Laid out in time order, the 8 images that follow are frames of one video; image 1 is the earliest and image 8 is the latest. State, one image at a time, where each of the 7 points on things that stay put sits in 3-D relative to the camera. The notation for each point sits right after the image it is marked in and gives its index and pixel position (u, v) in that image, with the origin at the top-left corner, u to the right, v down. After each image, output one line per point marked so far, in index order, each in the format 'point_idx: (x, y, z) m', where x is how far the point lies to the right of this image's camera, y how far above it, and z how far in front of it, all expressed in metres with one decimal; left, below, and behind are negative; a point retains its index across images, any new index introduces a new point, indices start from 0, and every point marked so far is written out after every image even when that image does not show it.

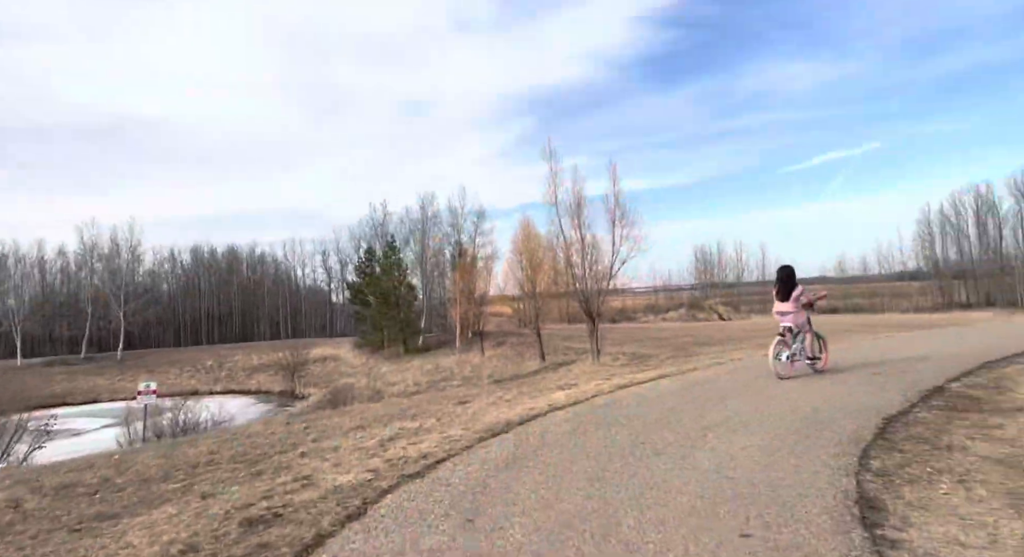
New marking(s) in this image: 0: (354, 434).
0: (-2.3, -2.3, +9.5) m
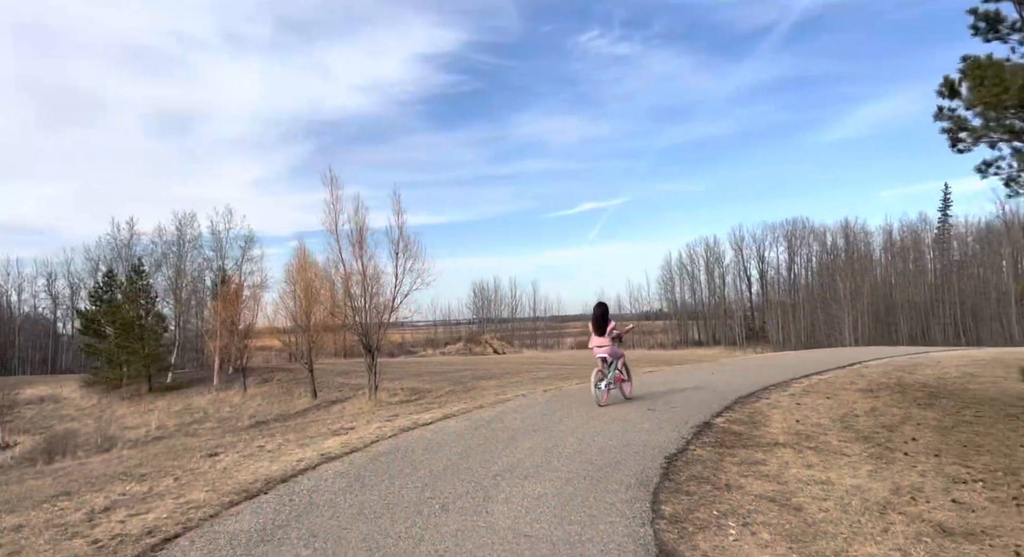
0: (-5.2, -2.6, +7.4) m
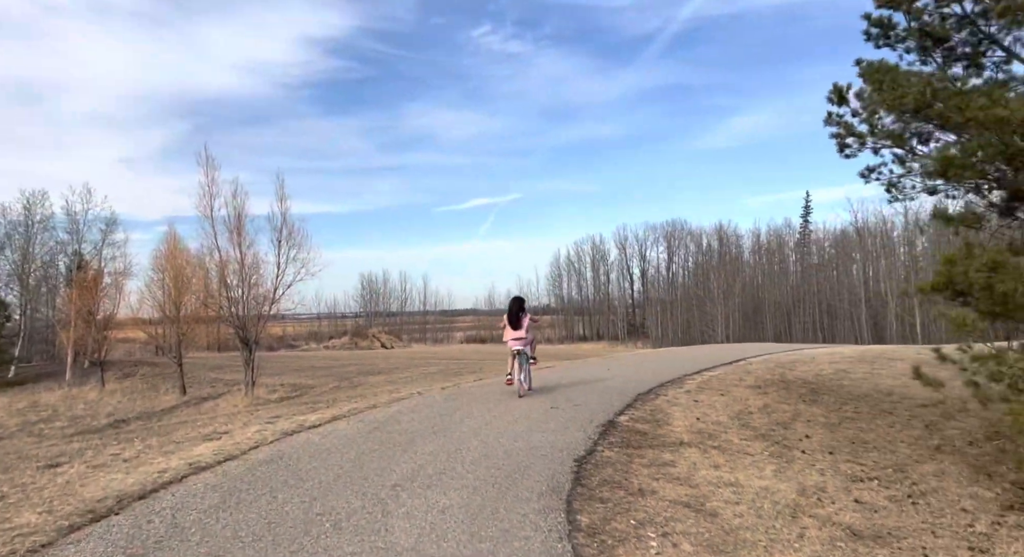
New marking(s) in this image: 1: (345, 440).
0: (-6.2, -2.3, +5.9) m
1: (-1.9, -1.9, +7.5) m
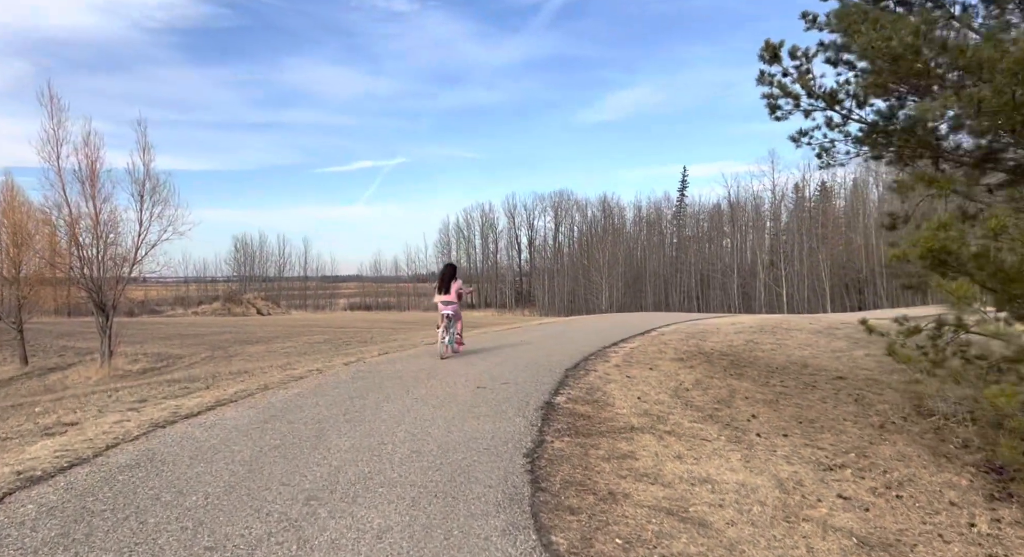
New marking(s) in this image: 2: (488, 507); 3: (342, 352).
0: (-6.5, -1.9, +3.8) m
1: (-2.6, -1.4, +6.1) m
2: (-0.2, -1.5, +4.3) m
3: (-4.3, -1.9, +17.2) m
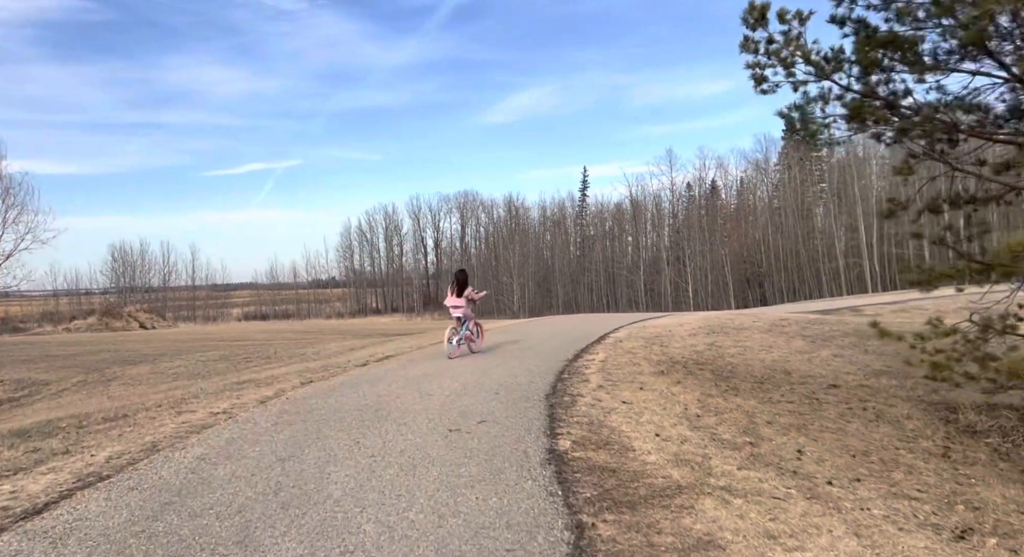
0: (-6.0, -2.2, +1.1) m
1: (-2.4, -1.6, +3.9) m
2: (+0.2, -1.6, +2.5) m
3: (-5.8, -2.2, +14.6) m
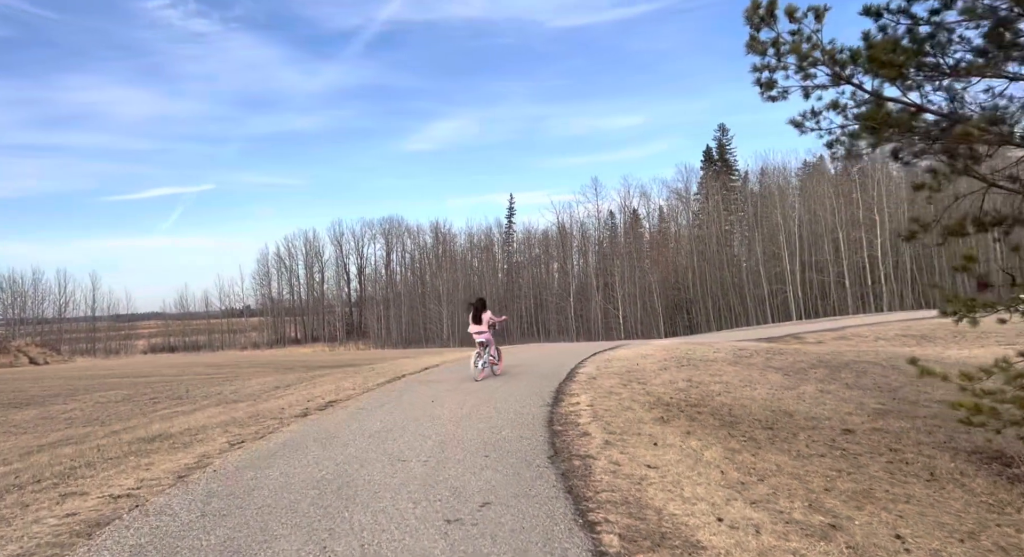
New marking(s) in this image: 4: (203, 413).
0: (-5.2, -2.3, -1.1) m
1: (-2.0, -1.8, +2.1) m
2: (+0.8, -1.7, +1.0) m
3: (-6.5, -2.8, +12.4) m
4: (-7.3, -3.2, +15.4) m
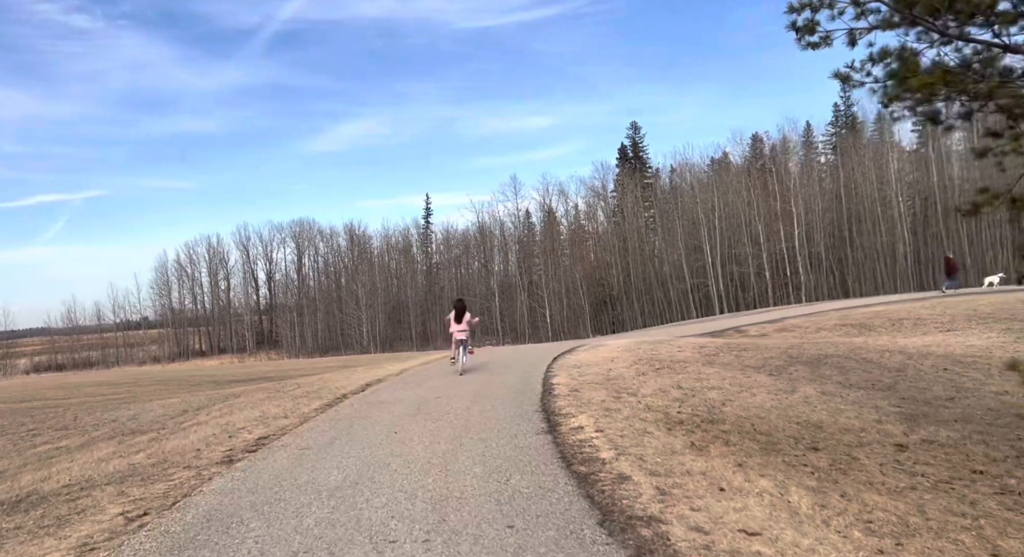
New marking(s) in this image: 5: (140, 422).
0: (-3.9, -2.4, -3.6) m
1: (-1.2, -1.9, 0.0) m
2: (+1.8, -1.7, -0.7) m
3: (-6.9, -3.0, +9.6) m
4: (-8.1, -3.4, +12.5) m
5: (-10.1, -3.9, +17.3) m
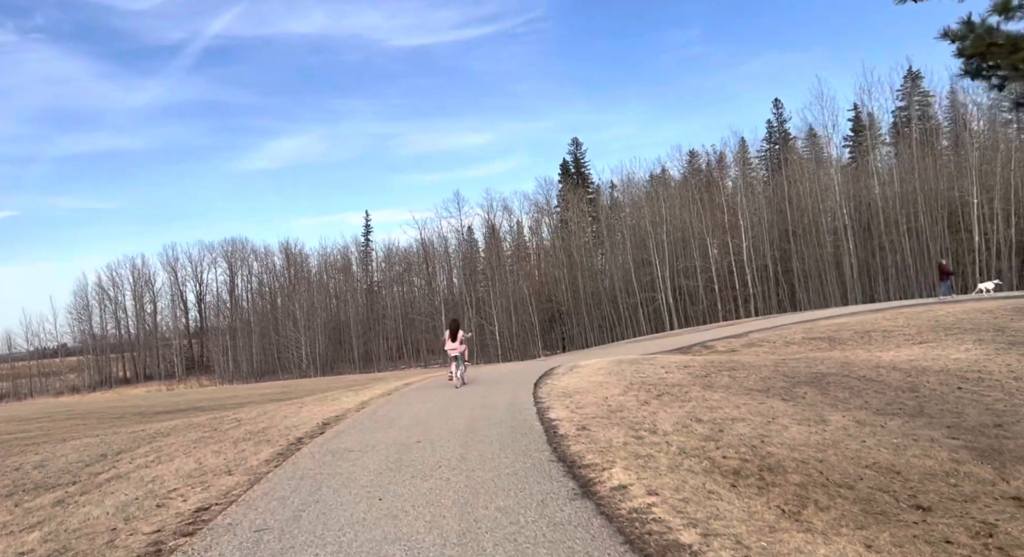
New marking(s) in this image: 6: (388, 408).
0: (-2.6, -2.4, -5.7) m
1: (-0.2, -1.9, -1.8) m
2: (+2.8, -1.6, -2.3) m
3: (-6.8, -3.4, +7.1) m
4: (-8.2, -3.8, +10.0) m
5: (-10.6, -4.5, +14.5) m
6: (-2.5, -2.7, +13.2) m
